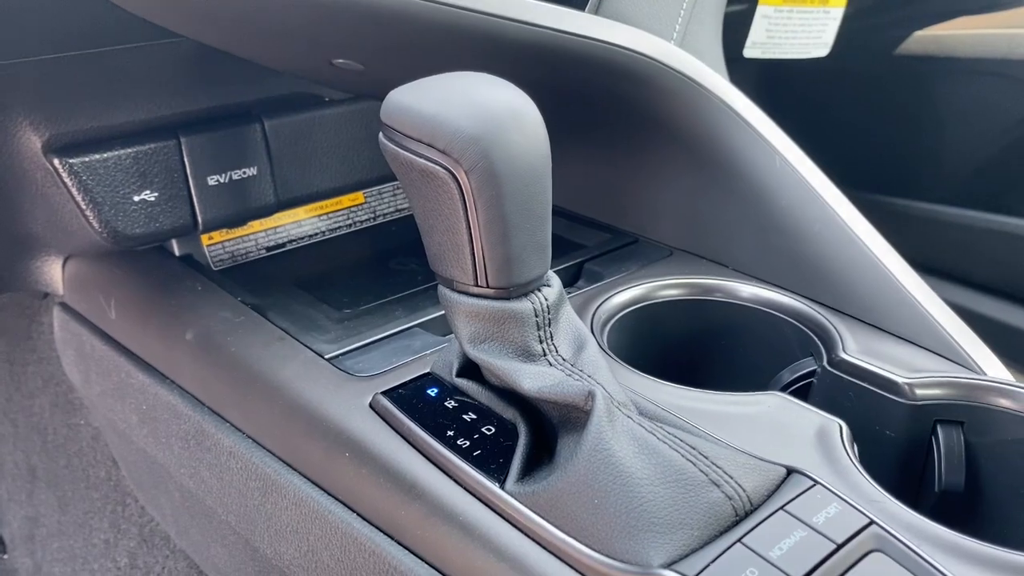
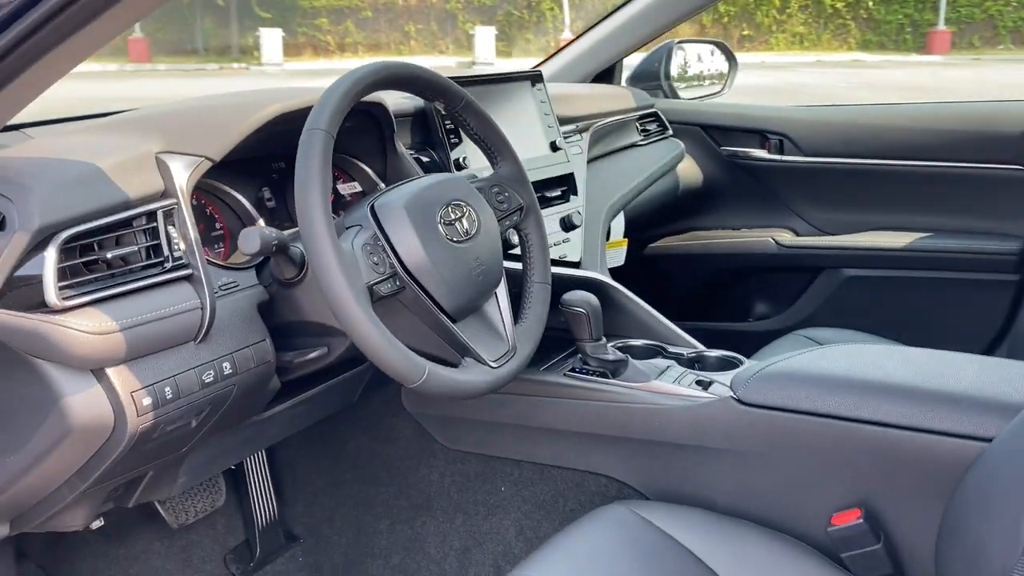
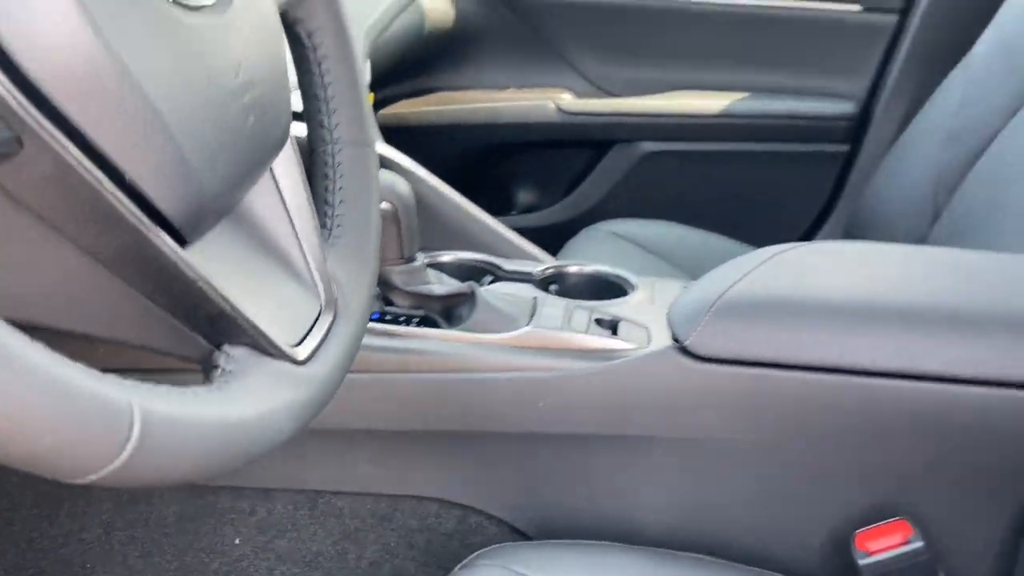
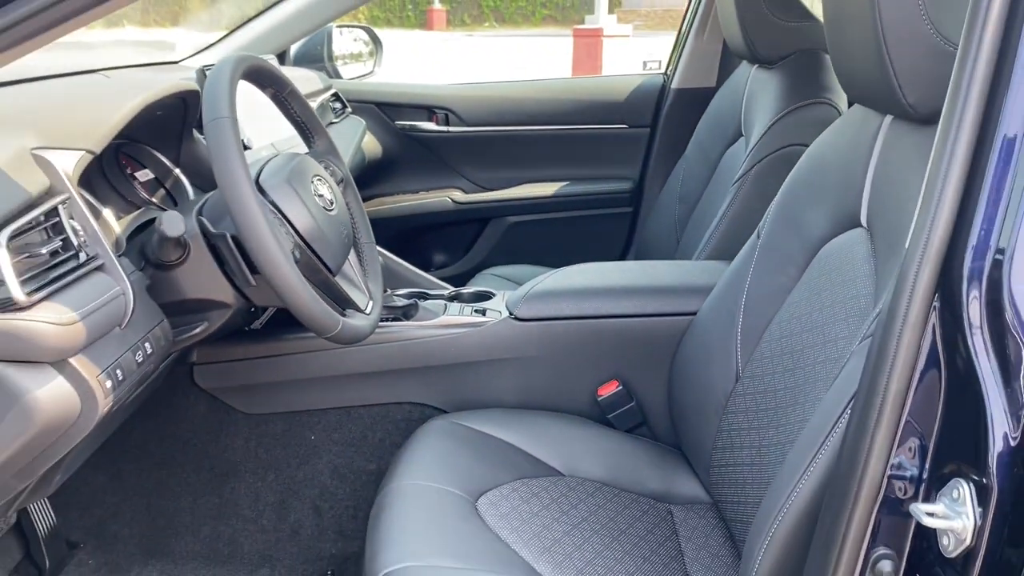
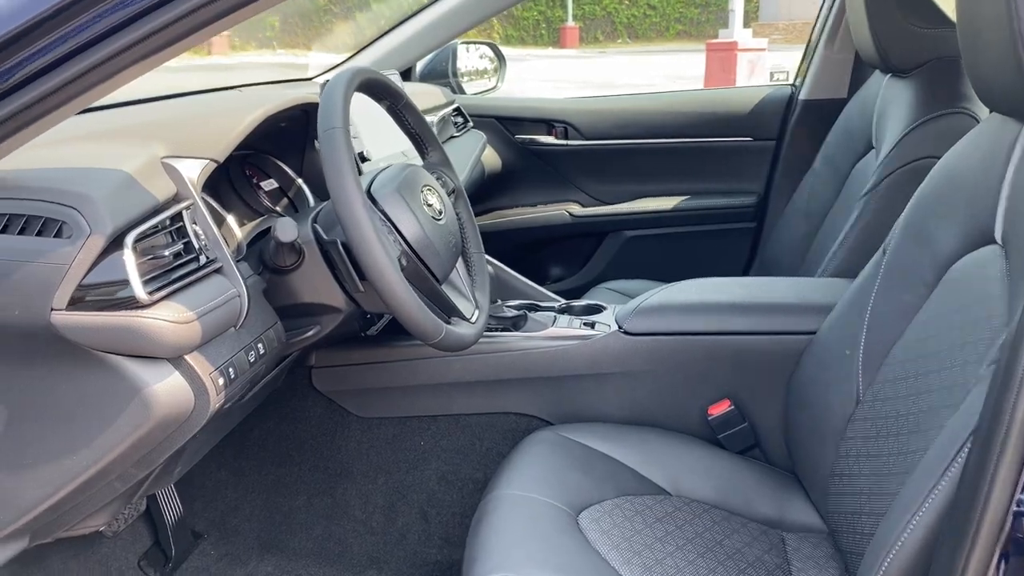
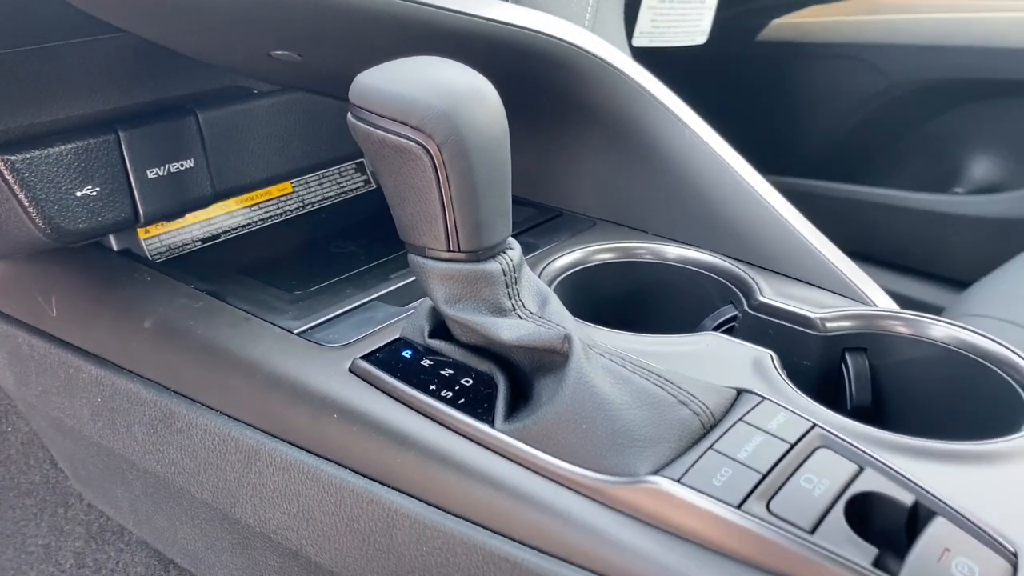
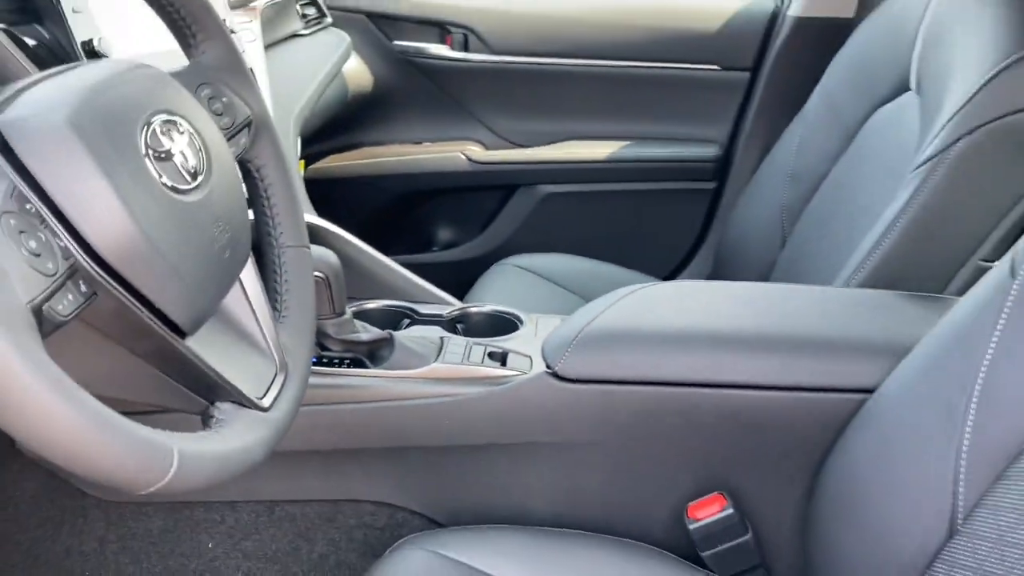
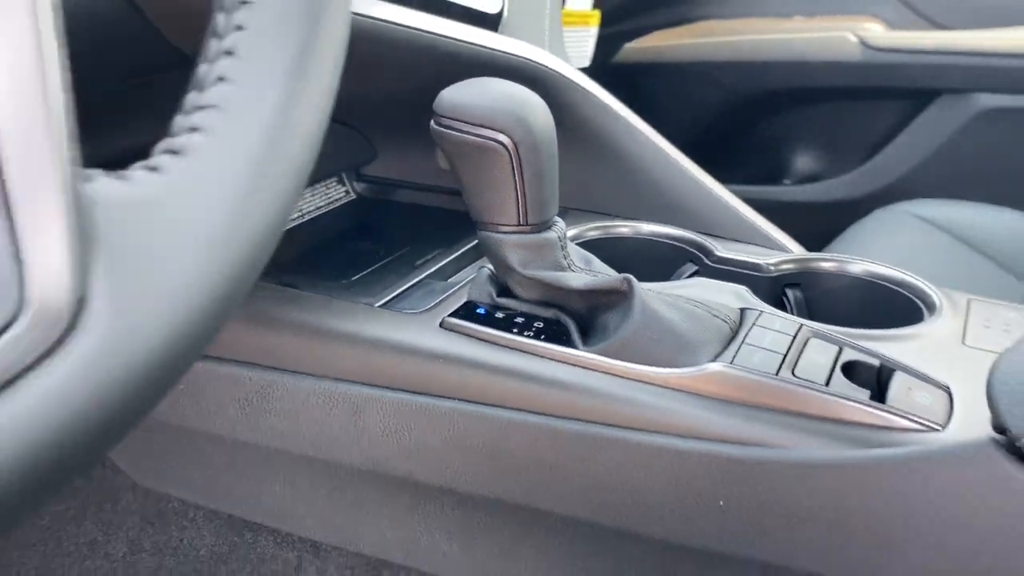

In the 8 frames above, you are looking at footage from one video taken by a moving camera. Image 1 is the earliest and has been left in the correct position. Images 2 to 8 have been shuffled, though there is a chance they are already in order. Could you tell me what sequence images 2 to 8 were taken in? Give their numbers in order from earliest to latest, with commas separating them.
6, 8, 3, 7, 4, 5, 2
